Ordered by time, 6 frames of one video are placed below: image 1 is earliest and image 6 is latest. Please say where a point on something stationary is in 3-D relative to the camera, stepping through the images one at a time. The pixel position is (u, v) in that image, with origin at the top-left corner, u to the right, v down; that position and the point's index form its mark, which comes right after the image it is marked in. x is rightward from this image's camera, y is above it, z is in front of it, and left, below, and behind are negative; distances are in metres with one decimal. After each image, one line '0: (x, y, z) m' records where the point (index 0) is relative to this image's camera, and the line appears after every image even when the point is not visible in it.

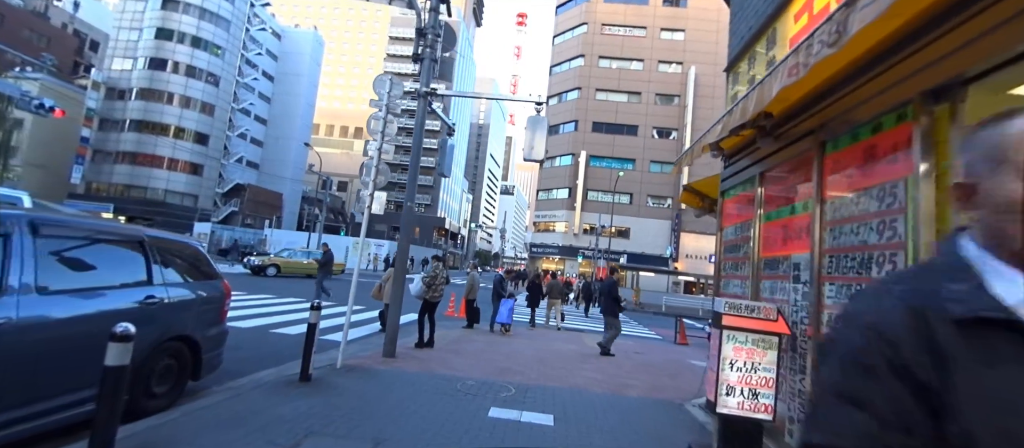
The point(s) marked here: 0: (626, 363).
0: (+2.4, -3.0, +9.0) m
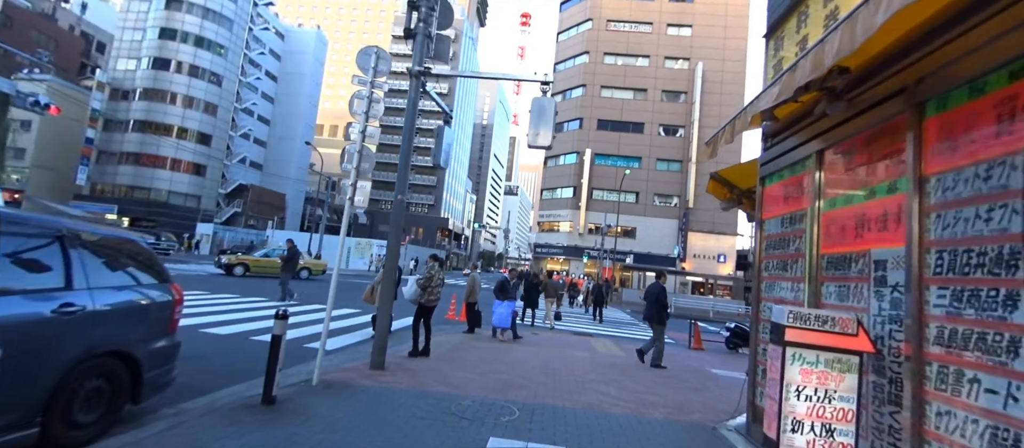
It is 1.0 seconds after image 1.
0: (+2.4, -2.9, +8.1) m
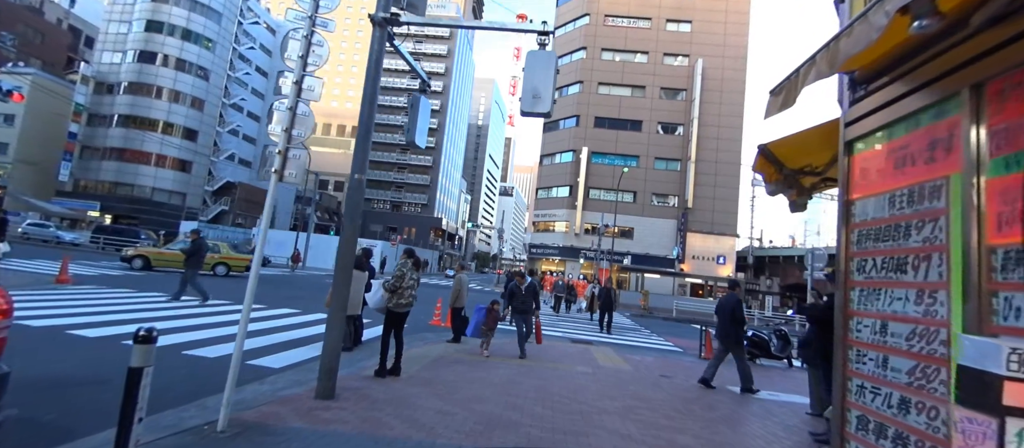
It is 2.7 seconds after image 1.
0: (+2.3, -2.8, +6.6) m
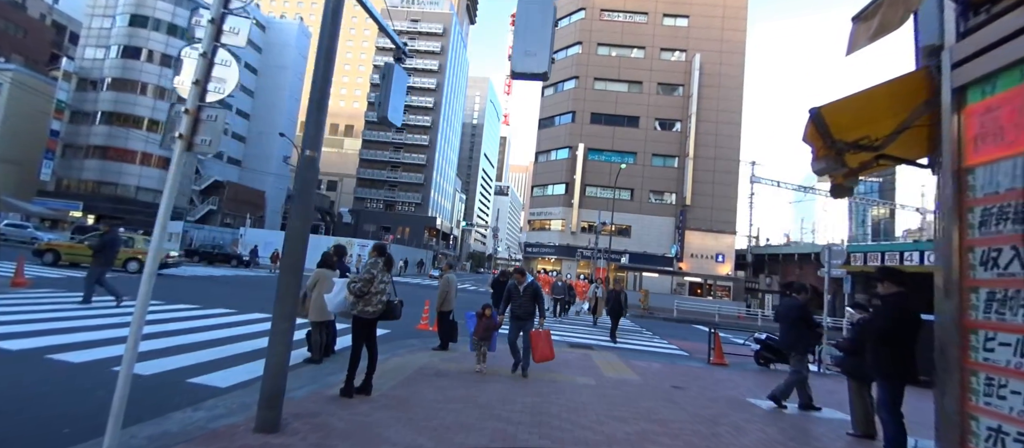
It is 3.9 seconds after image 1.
0: (+2.1, -2.6, +5.6) m
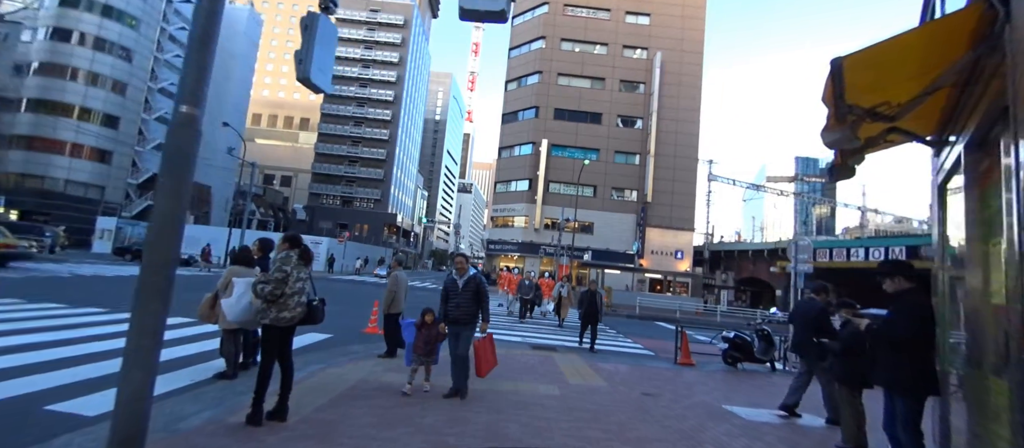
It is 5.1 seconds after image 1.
0: (+1.6, -2.5, +4.9) m
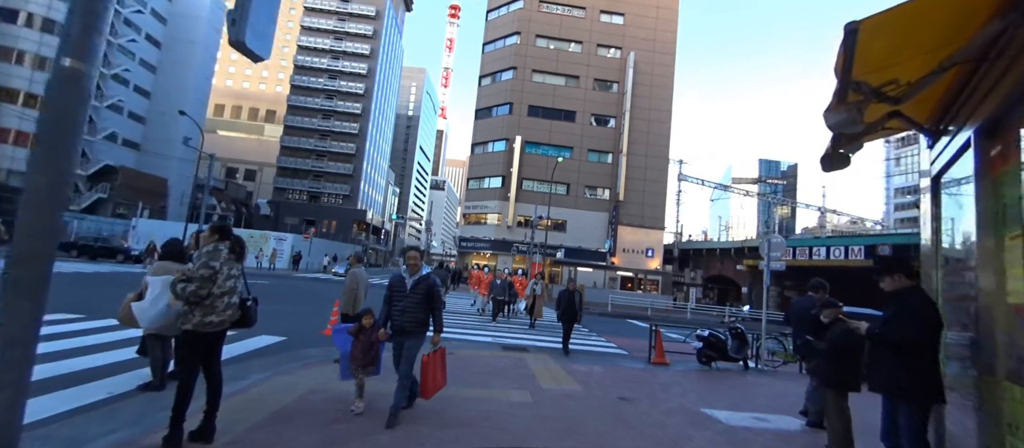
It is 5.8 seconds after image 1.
0: (+1.3, -2.4, +4.5) m
